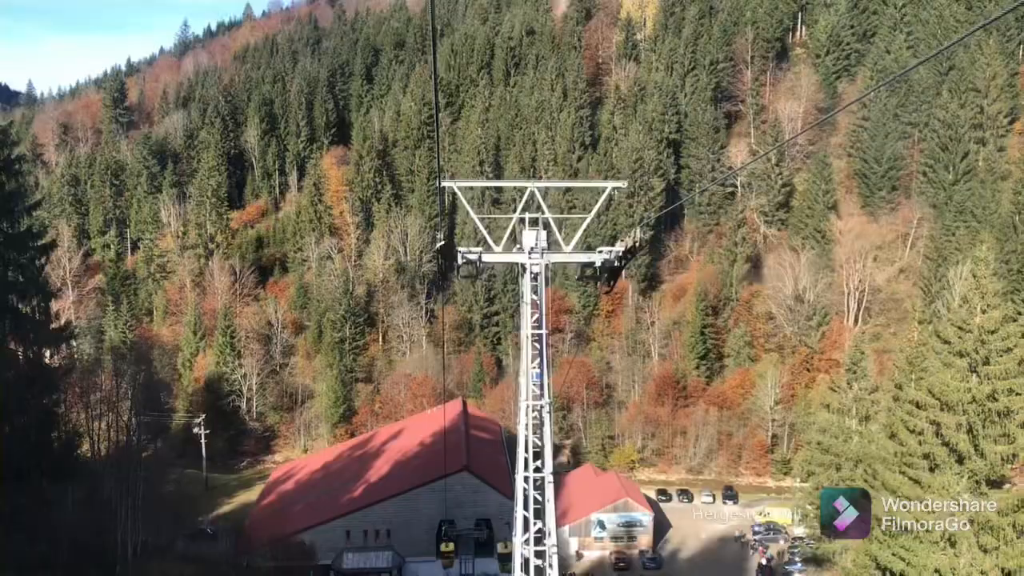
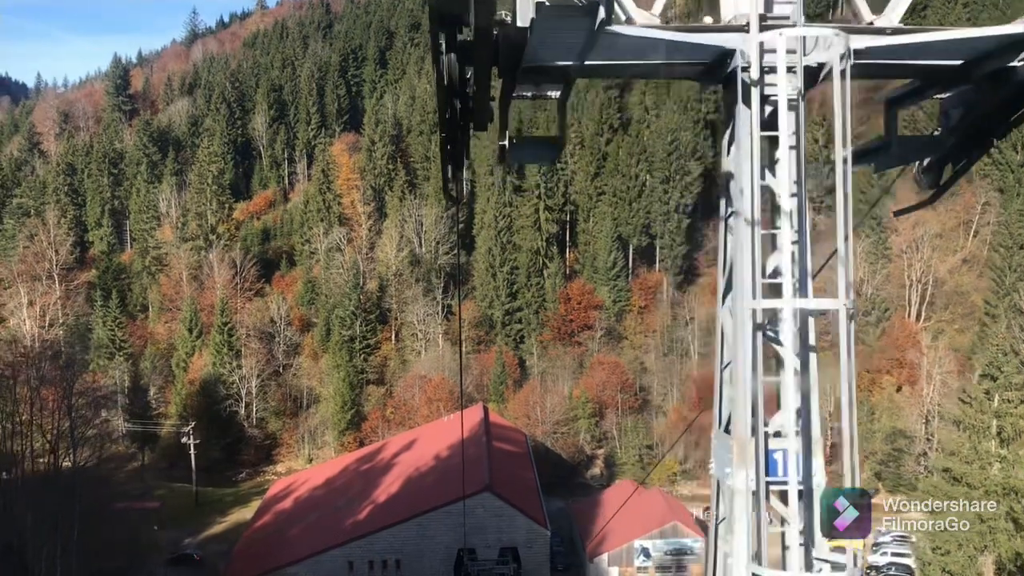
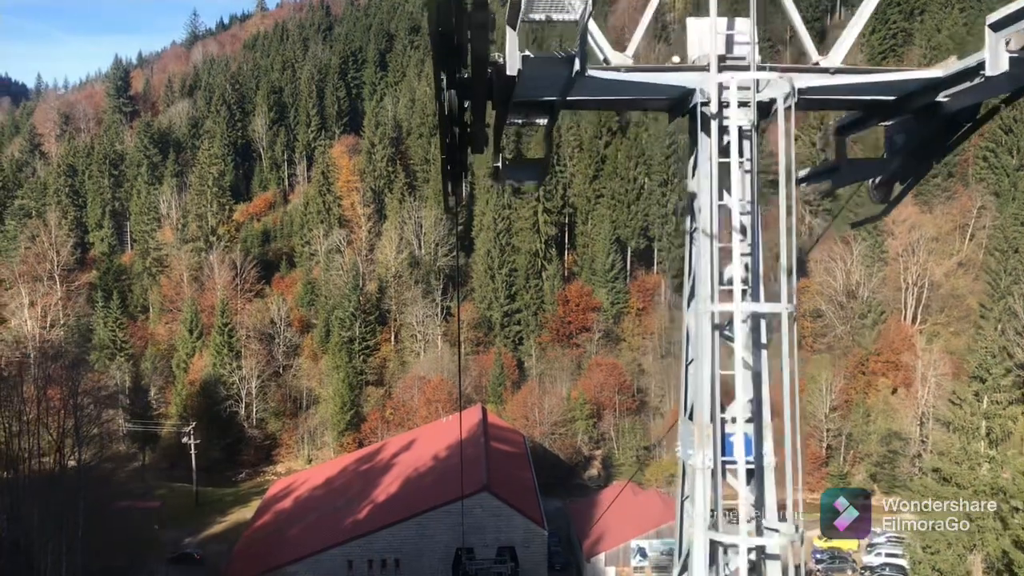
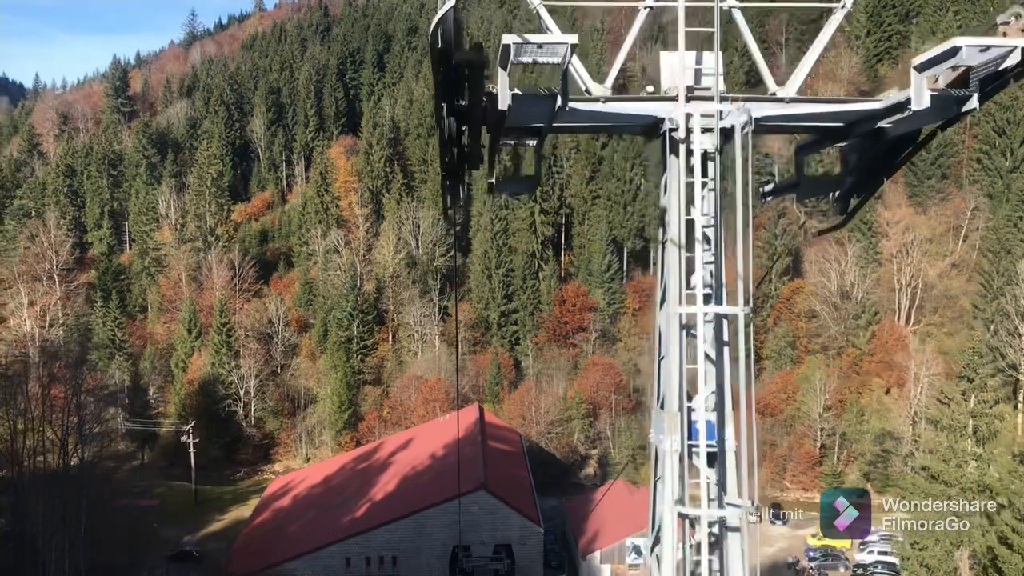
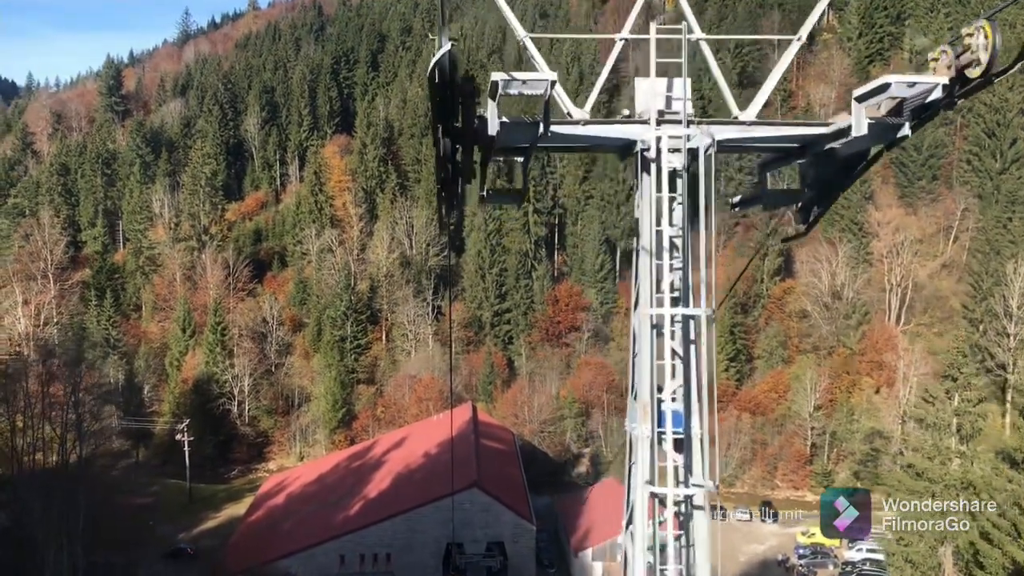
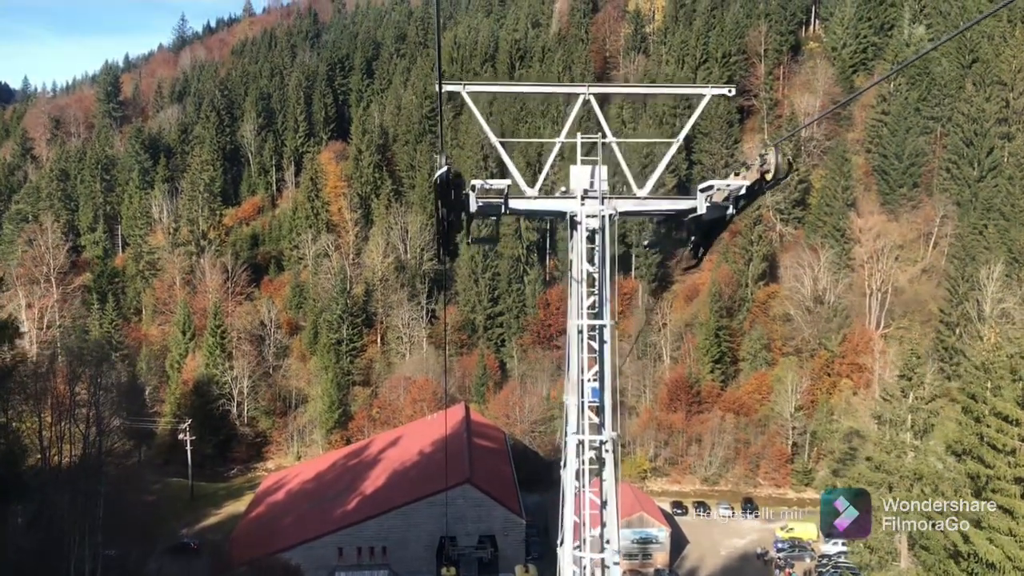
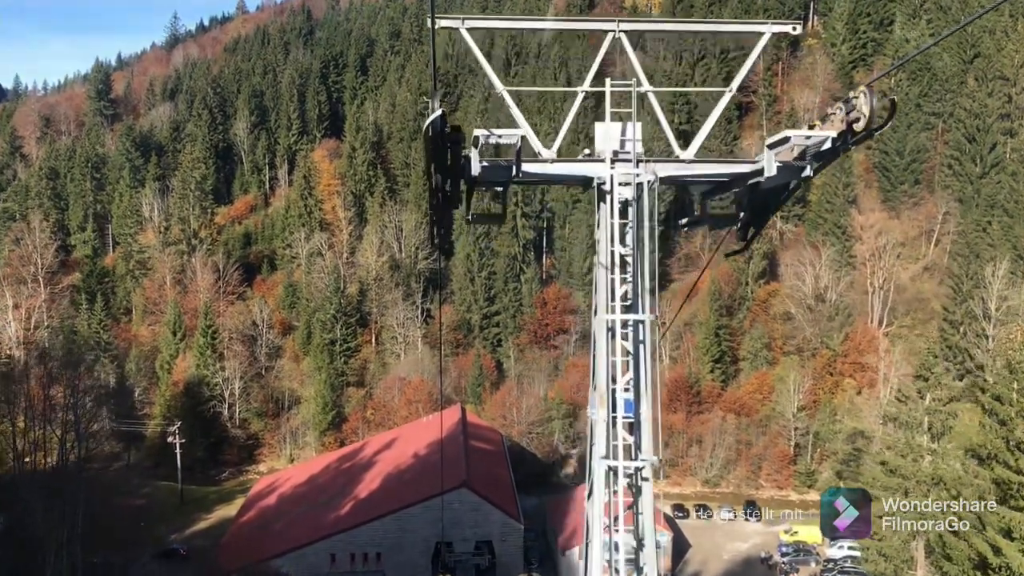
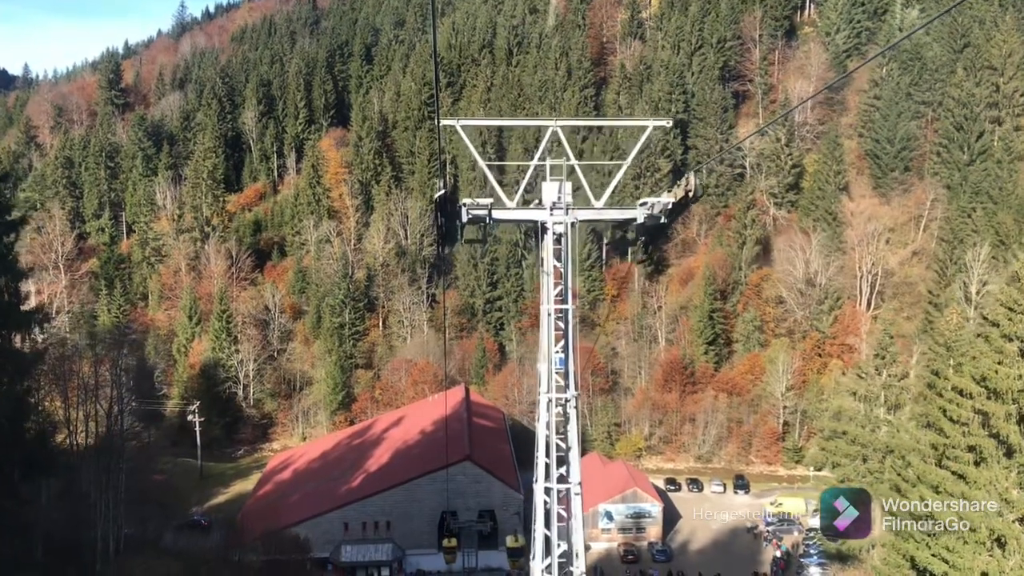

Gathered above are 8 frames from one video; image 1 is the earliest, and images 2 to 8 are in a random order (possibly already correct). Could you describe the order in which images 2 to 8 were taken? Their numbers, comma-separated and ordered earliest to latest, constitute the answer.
8, 6, 7, 5, 4, 3, 2
